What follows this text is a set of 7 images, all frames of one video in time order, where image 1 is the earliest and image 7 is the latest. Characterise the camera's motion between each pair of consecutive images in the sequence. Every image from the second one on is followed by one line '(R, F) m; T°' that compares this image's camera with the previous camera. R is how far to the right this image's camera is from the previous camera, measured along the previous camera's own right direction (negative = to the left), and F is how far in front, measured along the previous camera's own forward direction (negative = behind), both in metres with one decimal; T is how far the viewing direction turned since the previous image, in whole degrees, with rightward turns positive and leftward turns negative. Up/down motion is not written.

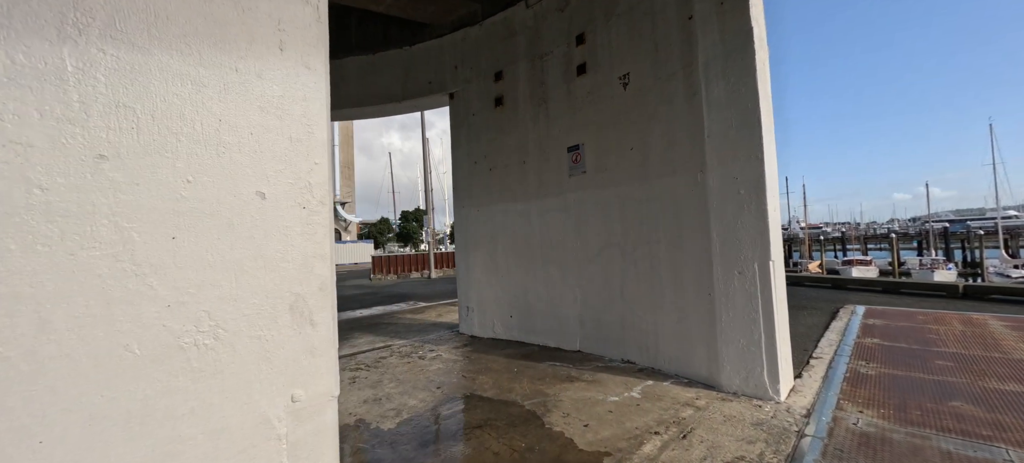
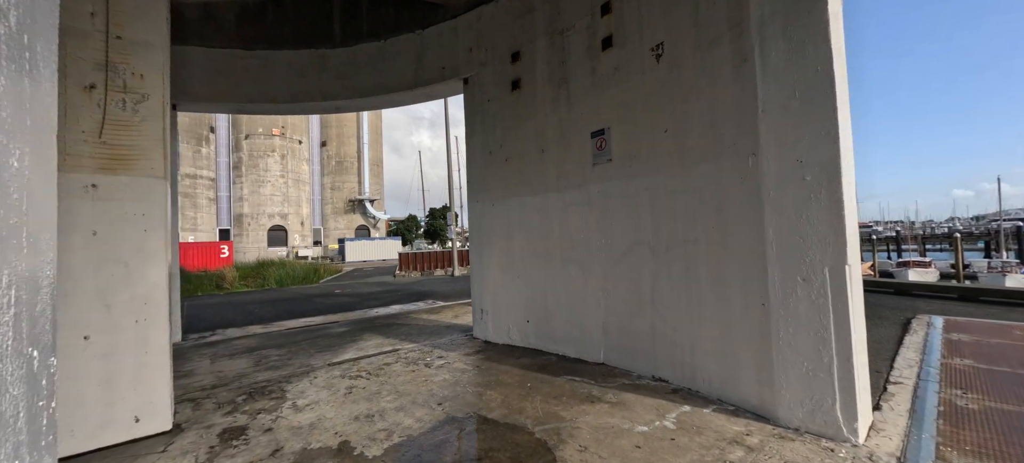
(+0.1, +0.5) m; -4°
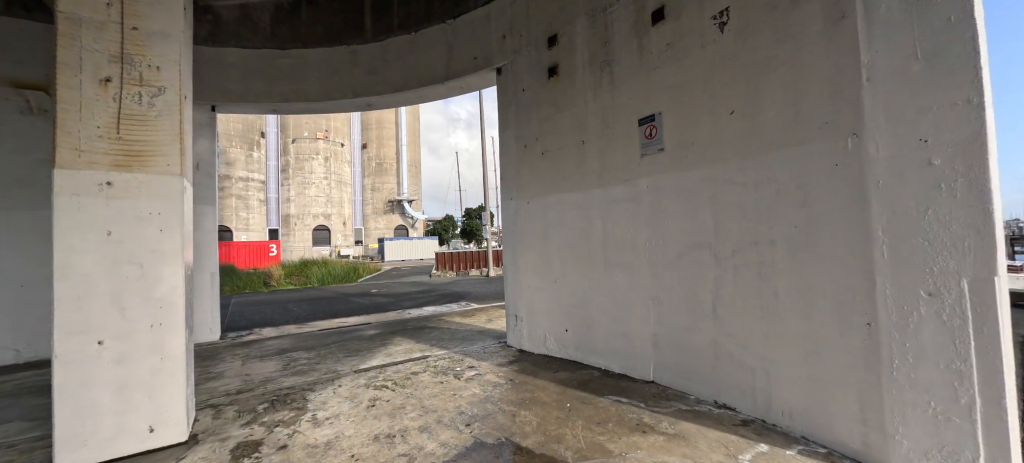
(0.0, +0.4) m; -5°
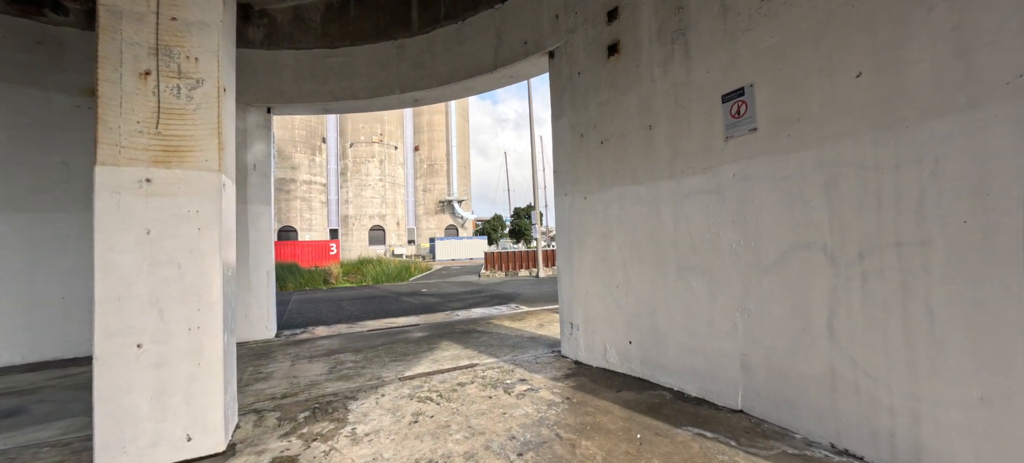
(-0.1, +0.4) m; -7°
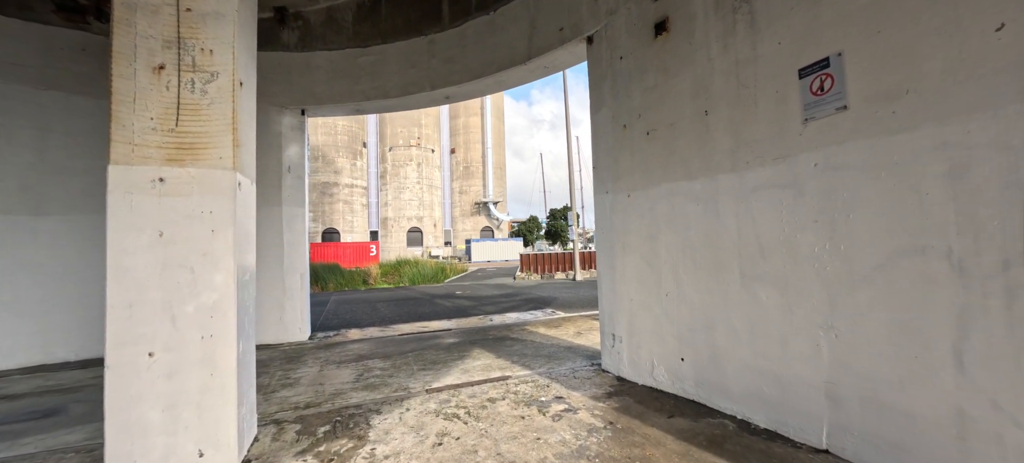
(0.0, +0.3) m; -5°
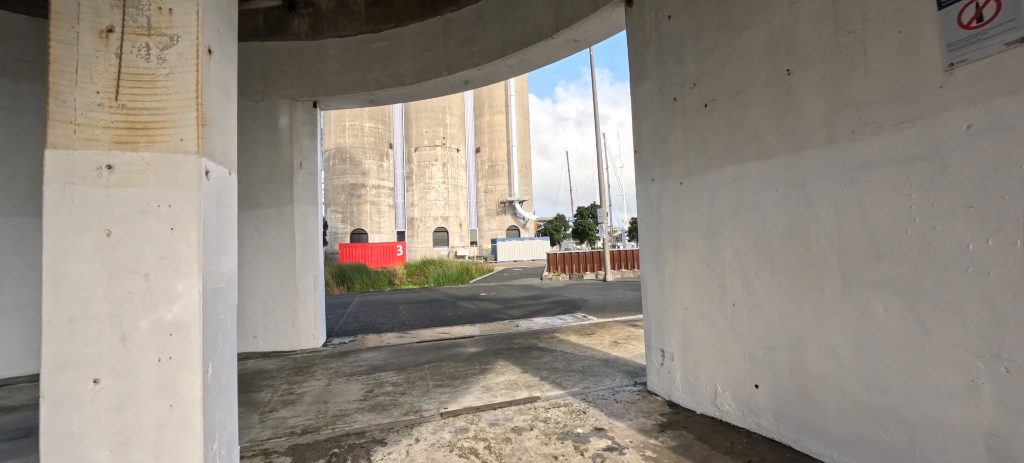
(0.0, +0.6) m; -4°
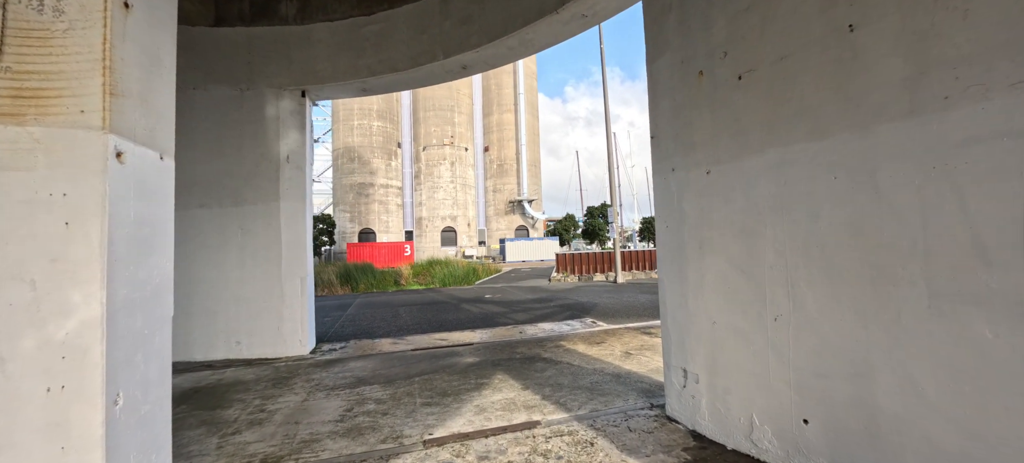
(+0.1, +0.5) m; -1°
